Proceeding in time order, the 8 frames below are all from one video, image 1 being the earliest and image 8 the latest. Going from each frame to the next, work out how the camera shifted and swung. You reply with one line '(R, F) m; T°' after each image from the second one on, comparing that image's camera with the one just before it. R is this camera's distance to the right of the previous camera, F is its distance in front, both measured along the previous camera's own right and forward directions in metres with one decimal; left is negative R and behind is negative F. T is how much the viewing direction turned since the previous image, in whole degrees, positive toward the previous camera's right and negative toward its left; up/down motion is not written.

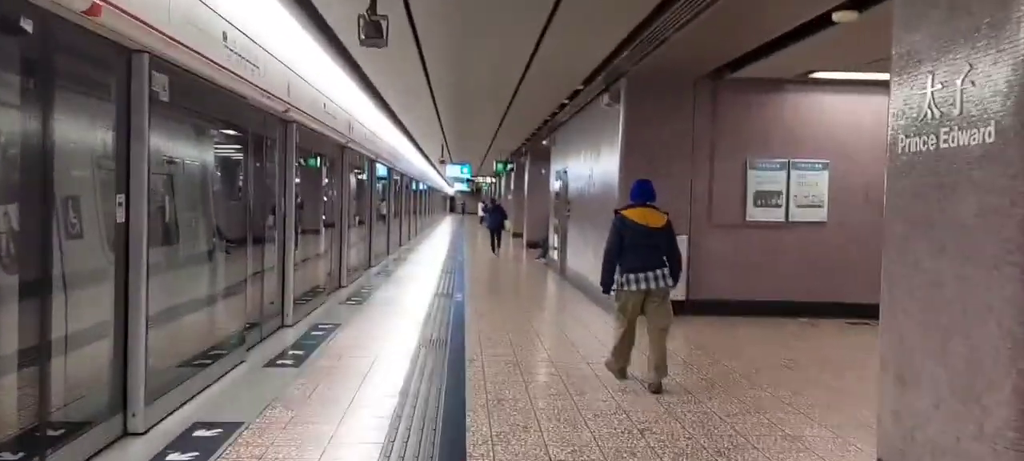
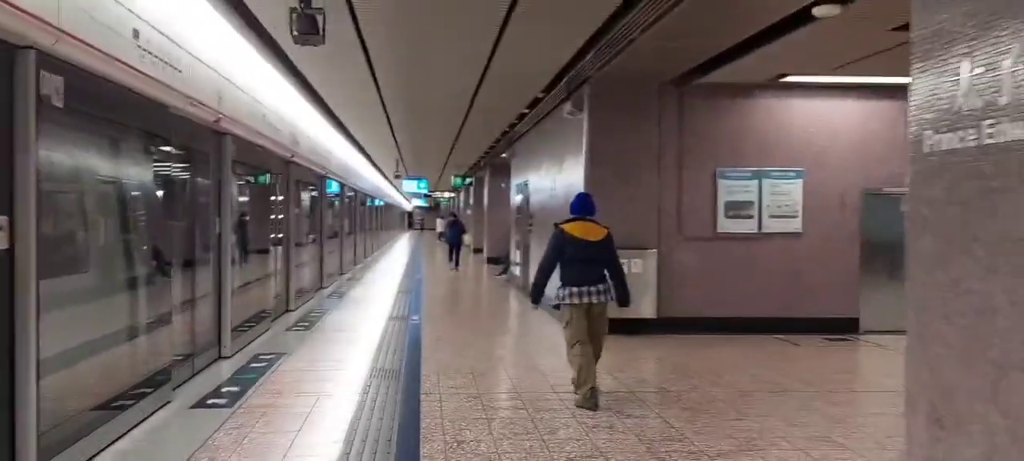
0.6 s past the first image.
(0.0, +0.5) m; +2°
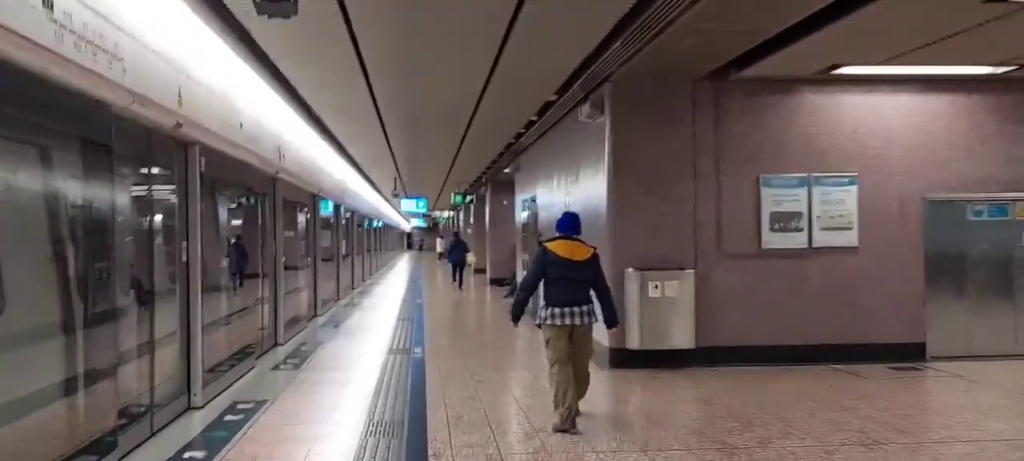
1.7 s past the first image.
(-0.1, +1.0) m; 0°
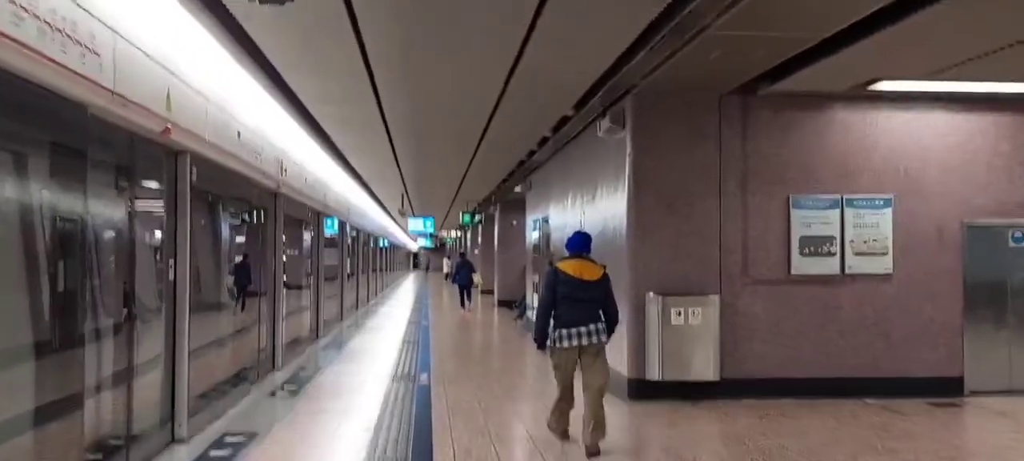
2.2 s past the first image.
(0.0, +0.4) m; 0°
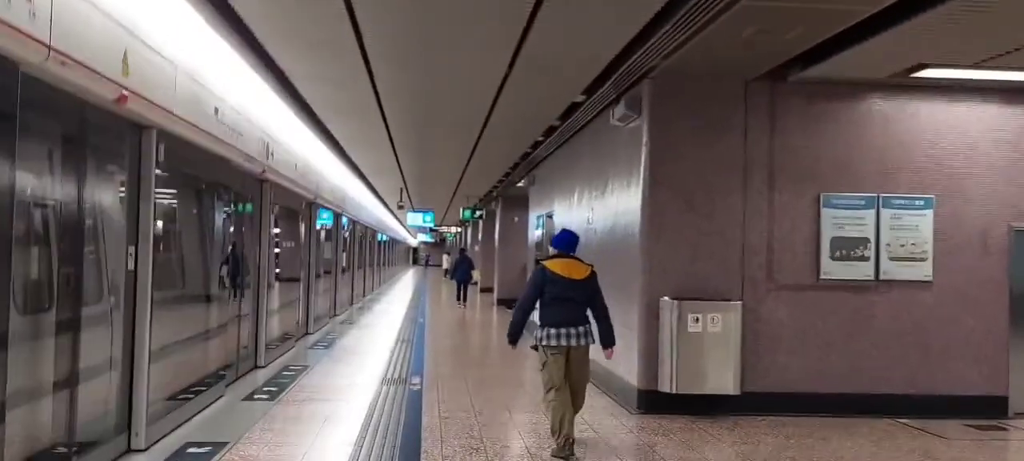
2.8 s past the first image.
(0.0, +0.6) m; 0°
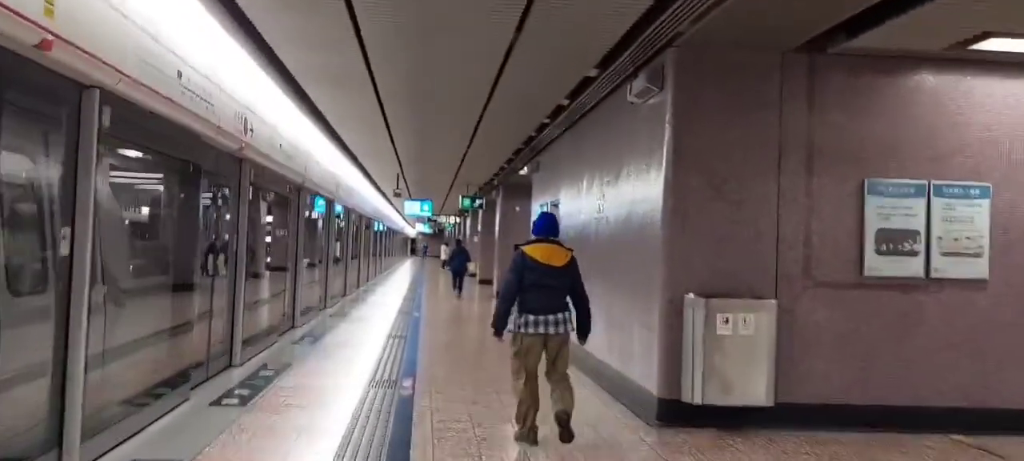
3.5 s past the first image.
(0.0, +0.7) m; 0°
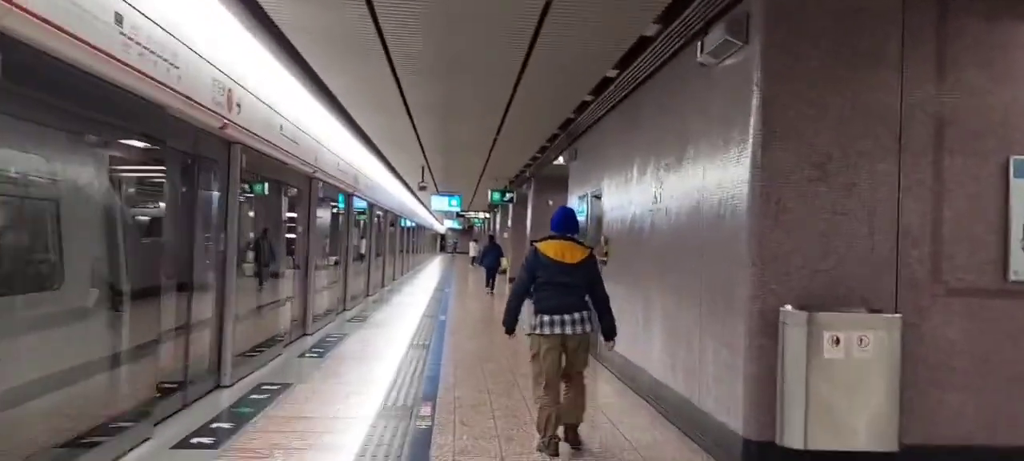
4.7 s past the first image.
(-0.1, +1.1) m; -2°
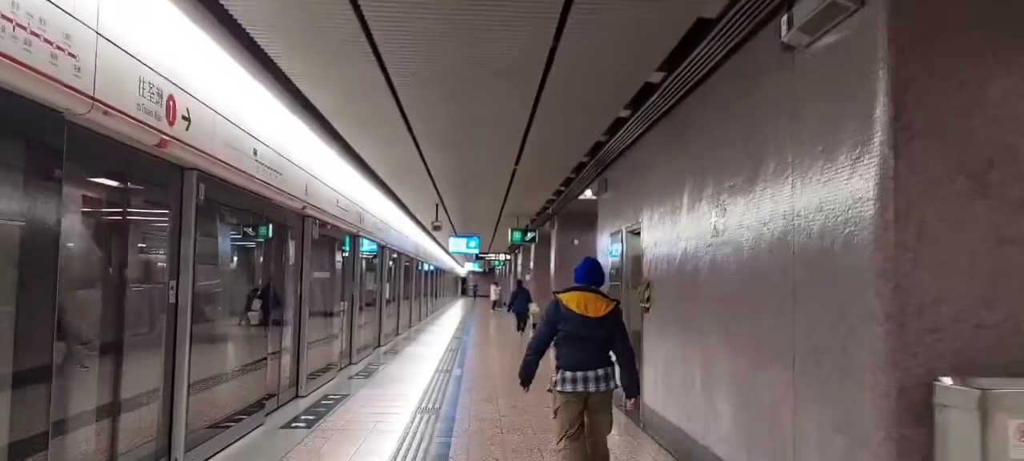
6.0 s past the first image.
(0.0, +1.2) m; -1°
